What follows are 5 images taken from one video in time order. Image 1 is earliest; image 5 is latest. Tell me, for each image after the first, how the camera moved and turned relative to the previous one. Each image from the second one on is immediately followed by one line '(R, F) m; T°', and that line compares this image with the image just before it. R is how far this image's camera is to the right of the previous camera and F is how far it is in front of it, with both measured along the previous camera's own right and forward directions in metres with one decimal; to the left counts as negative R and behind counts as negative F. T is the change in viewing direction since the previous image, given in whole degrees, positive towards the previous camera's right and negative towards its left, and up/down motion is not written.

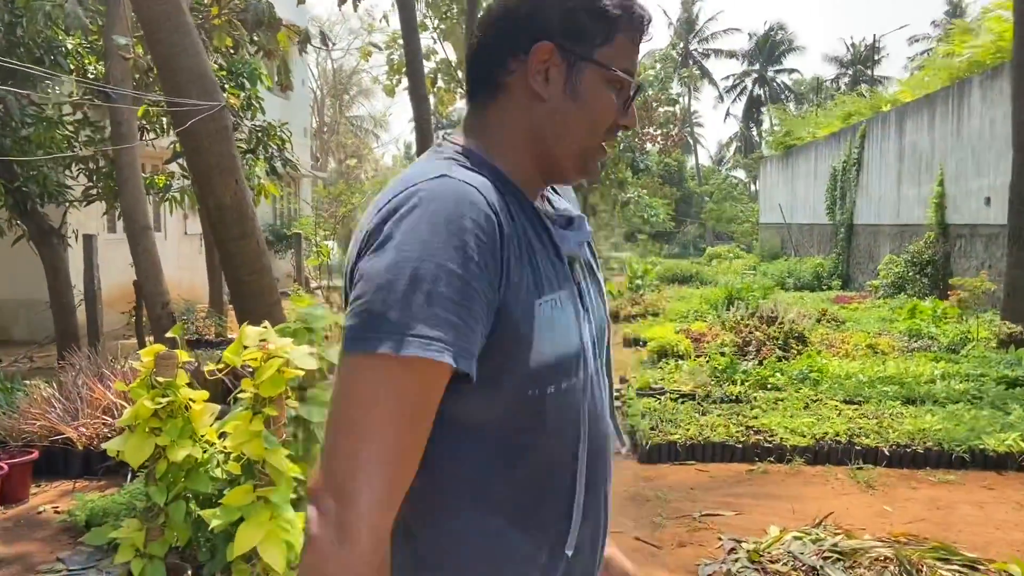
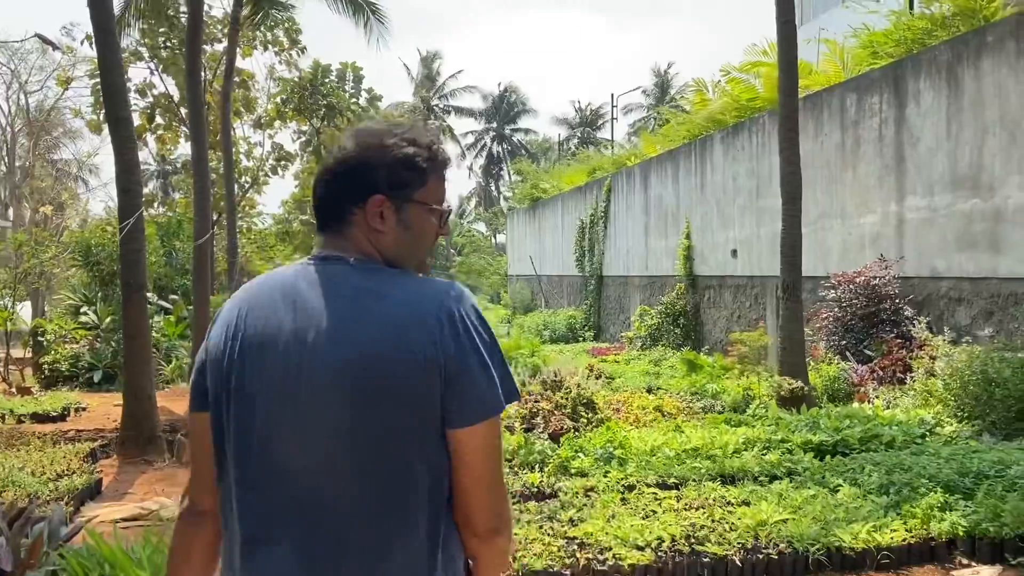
(0.0, +1.4) m; +17°
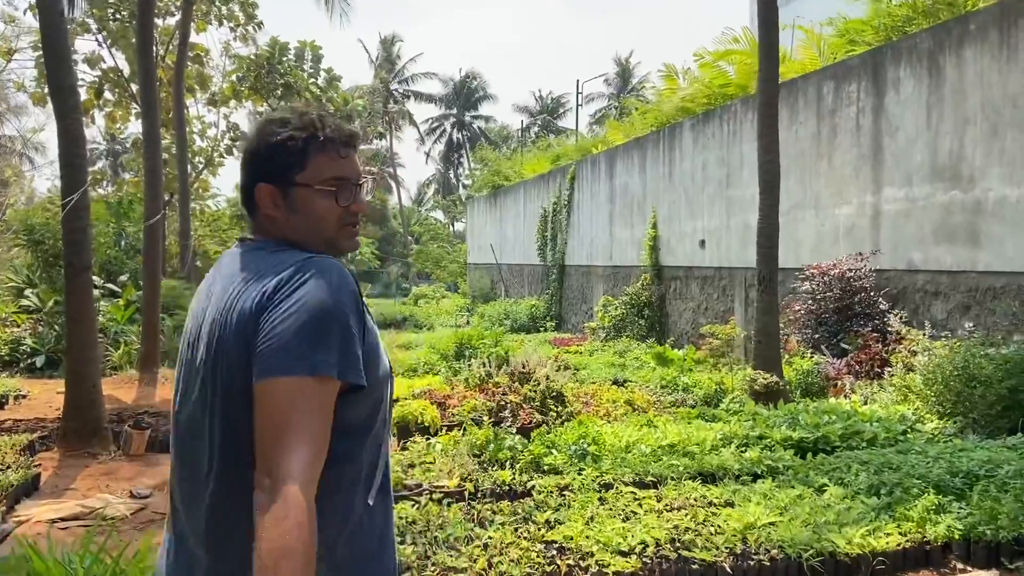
(-0.1, +0.4) m; +3°
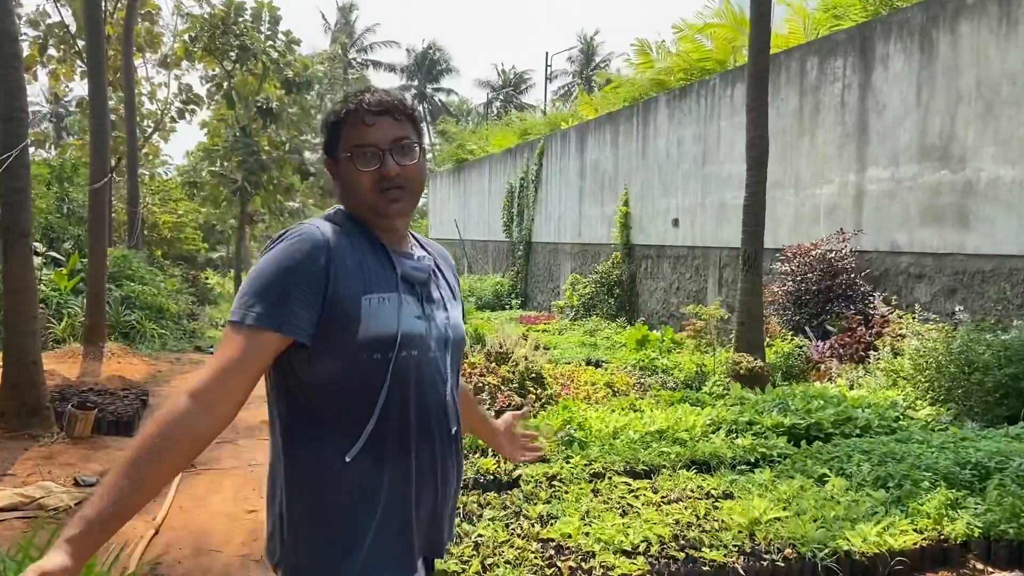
(-0.2, +0.4) m; +3°
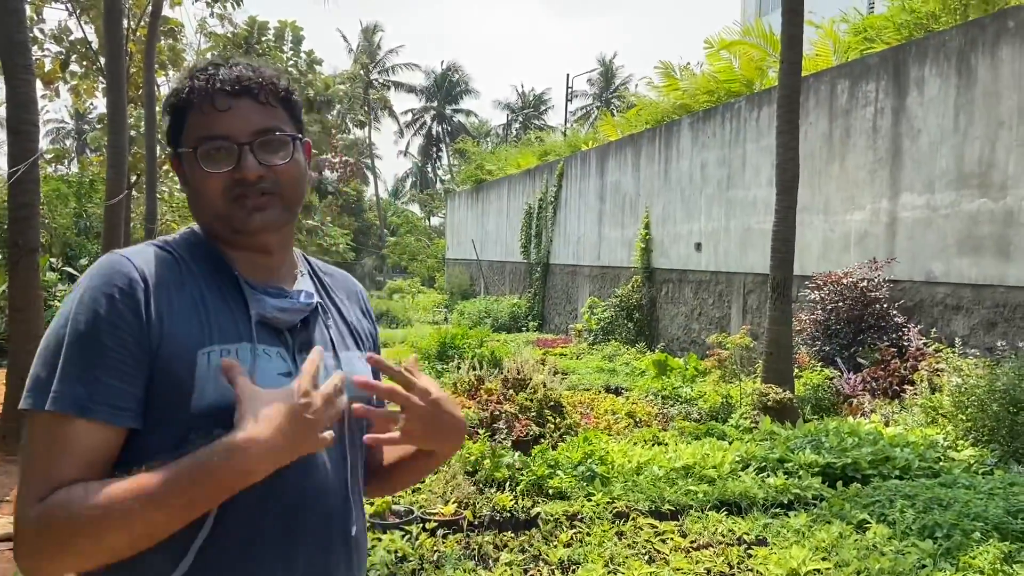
(0.0, +0.3) m; -1°
